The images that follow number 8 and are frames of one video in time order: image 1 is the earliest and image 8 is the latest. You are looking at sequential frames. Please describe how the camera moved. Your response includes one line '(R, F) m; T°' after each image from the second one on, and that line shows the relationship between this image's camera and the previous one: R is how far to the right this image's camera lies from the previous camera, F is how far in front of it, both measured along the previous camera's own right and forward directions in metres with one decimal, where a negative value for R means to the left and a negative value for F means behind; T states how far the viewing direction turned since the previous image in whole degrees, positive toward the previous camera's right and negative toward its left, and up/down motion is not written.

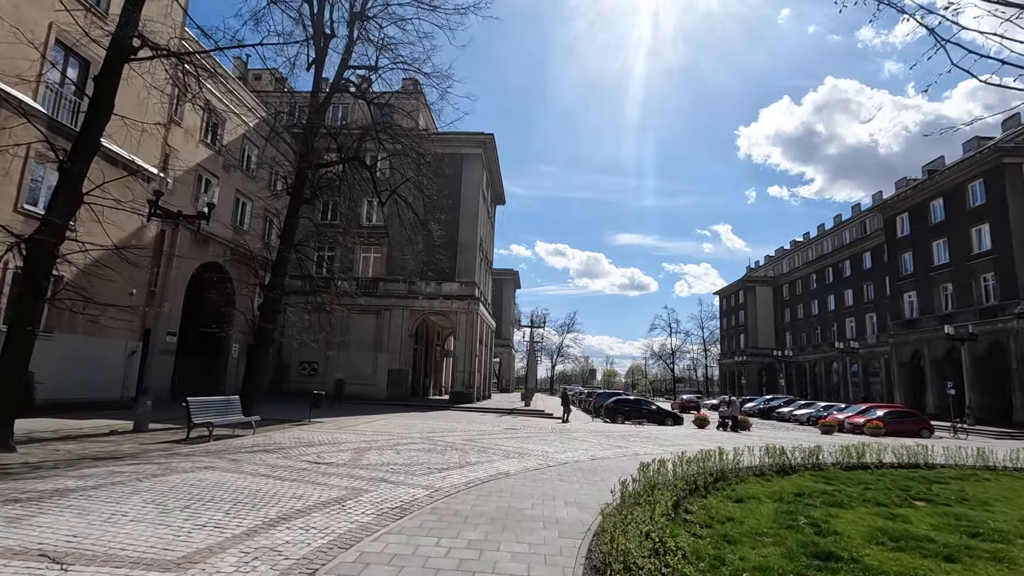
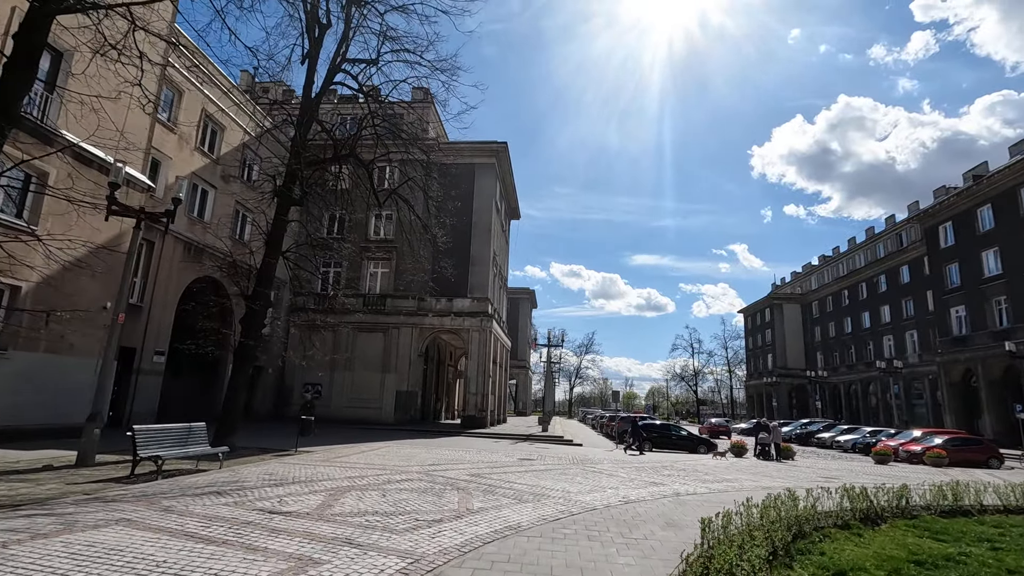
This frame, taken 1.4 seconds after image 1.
(+0.1, +2.1) m; -2°
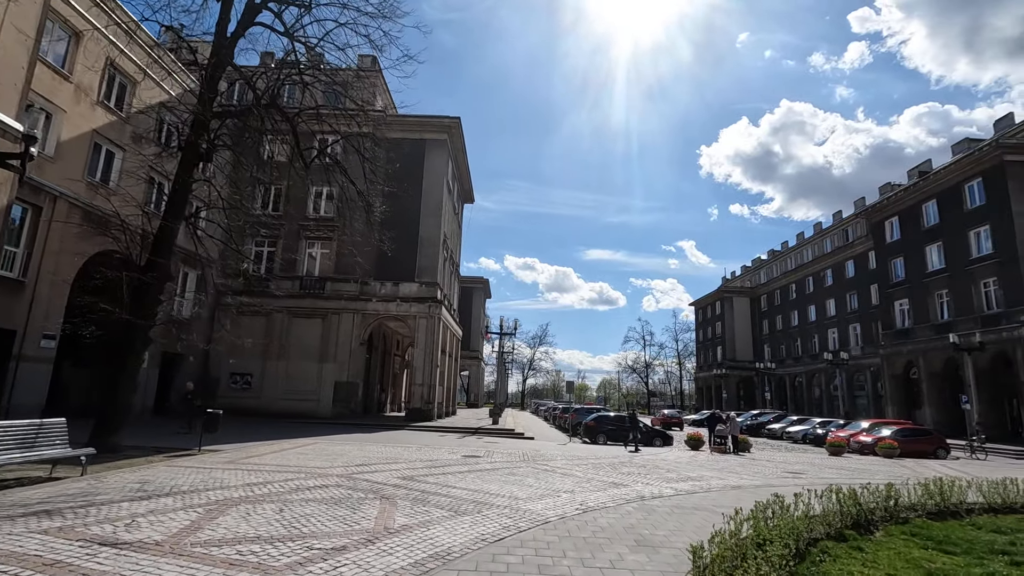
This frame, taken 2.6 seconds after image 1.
(+0.2, +1.8) m; +5°
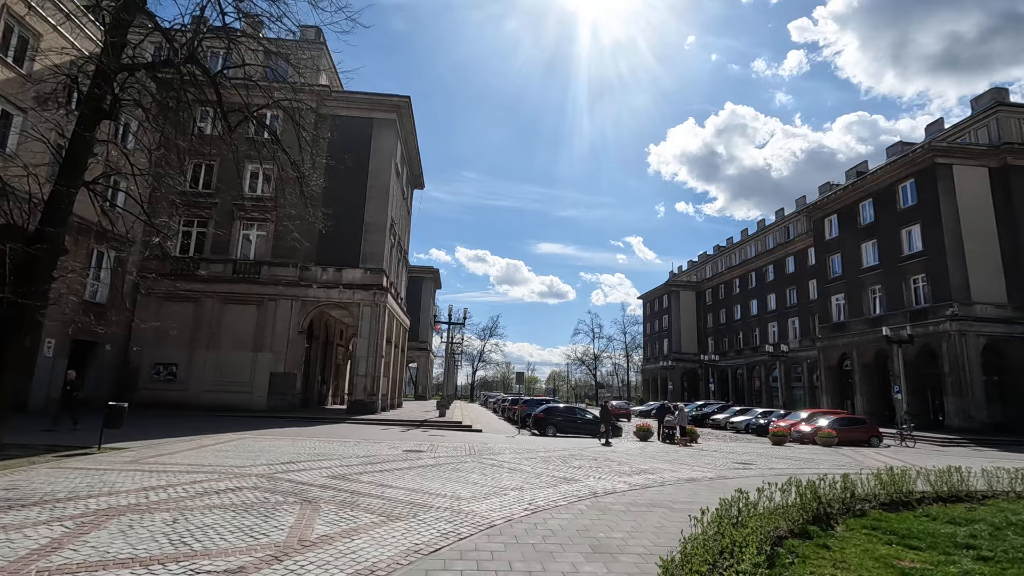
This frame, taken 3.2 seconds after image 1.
(+0.1, +0.9) m; +5°
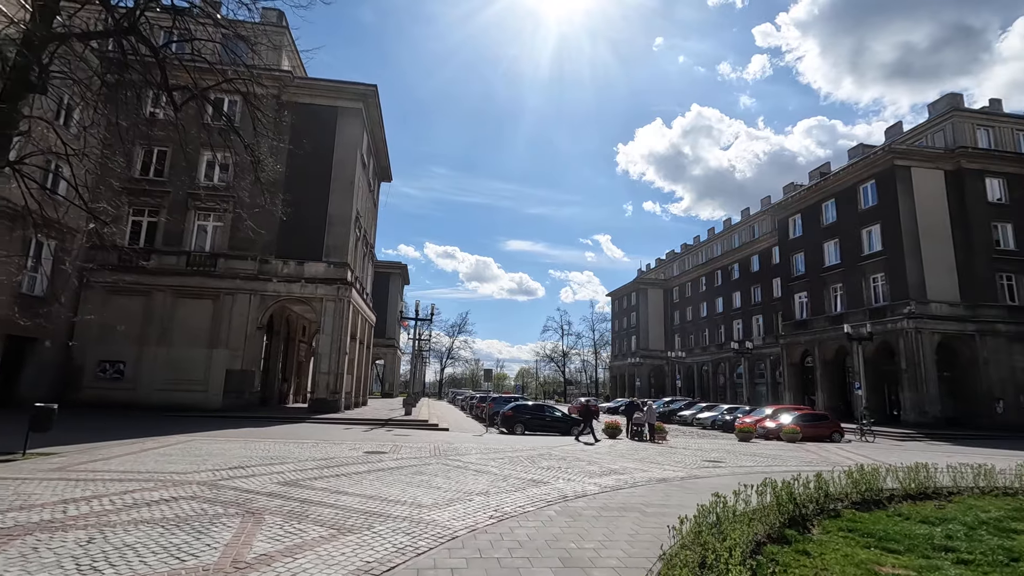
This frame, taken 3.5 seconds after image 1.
(0.0, +0.5) m; +3°
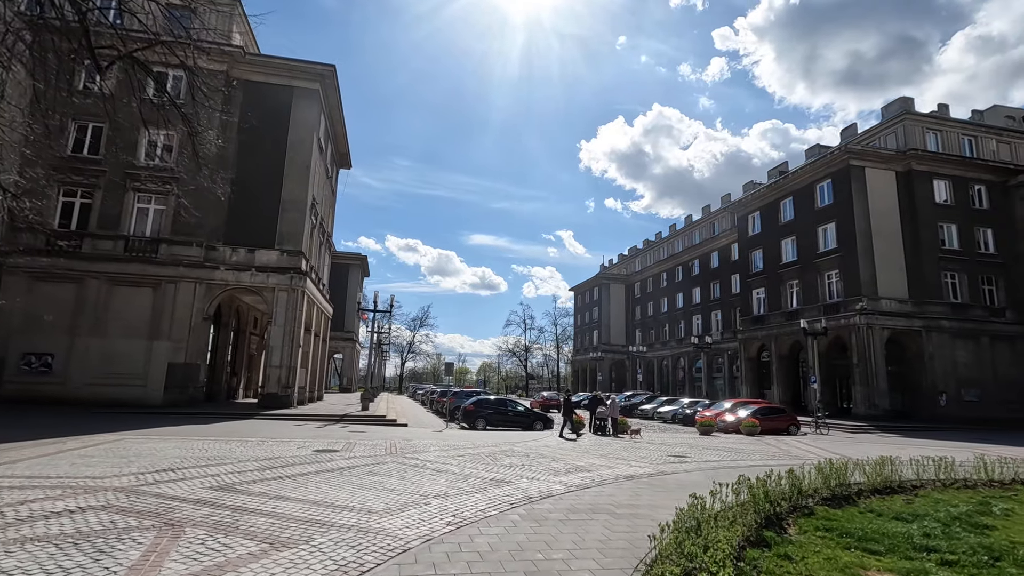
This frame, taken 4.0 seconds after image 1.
(0.0, +0.7) m; +4°
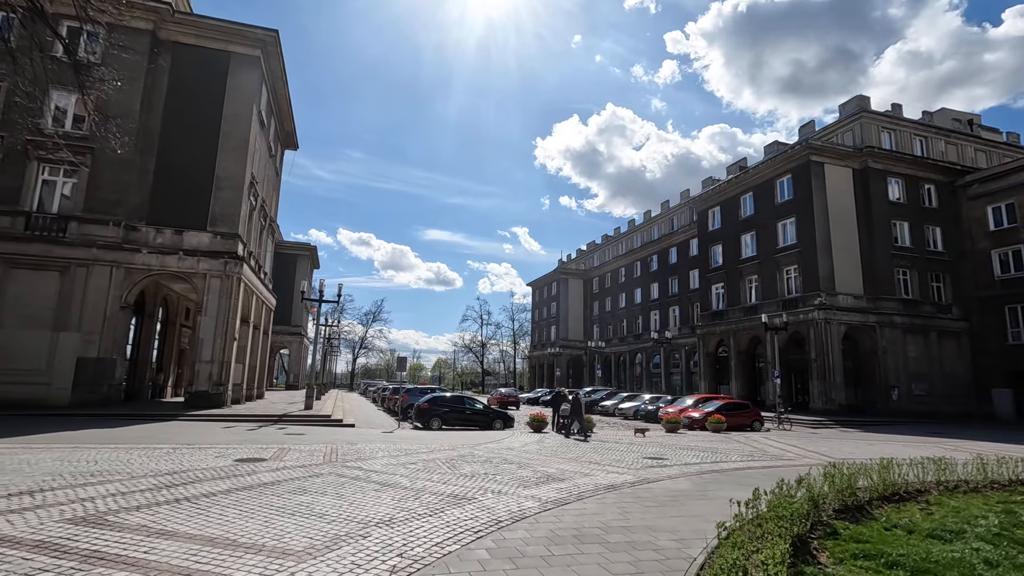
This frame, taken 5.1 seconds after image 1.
(-0.1, +1.7) m; +5°
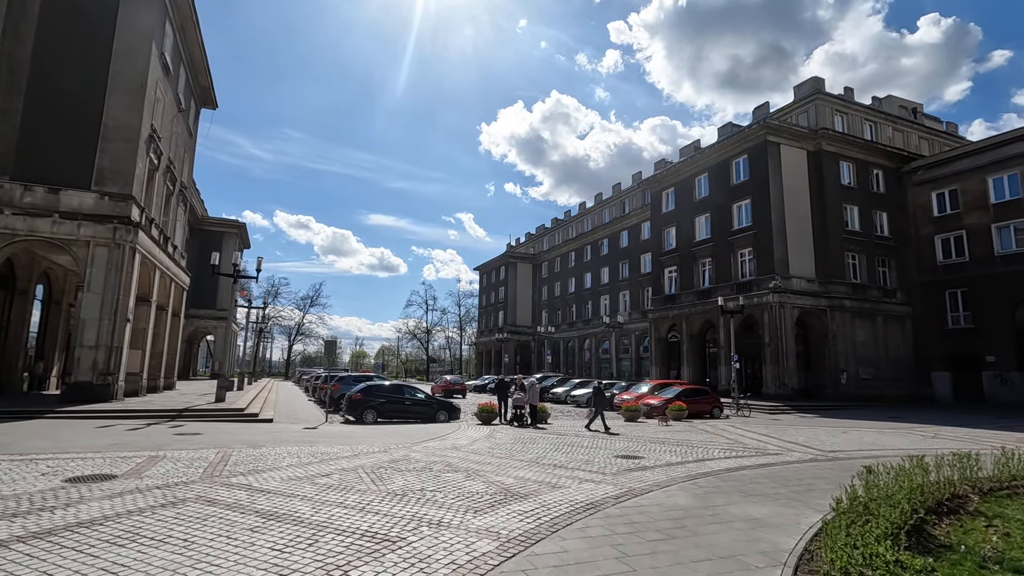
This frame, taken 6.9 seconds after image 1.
(0.0, +2.5) m; +6°
